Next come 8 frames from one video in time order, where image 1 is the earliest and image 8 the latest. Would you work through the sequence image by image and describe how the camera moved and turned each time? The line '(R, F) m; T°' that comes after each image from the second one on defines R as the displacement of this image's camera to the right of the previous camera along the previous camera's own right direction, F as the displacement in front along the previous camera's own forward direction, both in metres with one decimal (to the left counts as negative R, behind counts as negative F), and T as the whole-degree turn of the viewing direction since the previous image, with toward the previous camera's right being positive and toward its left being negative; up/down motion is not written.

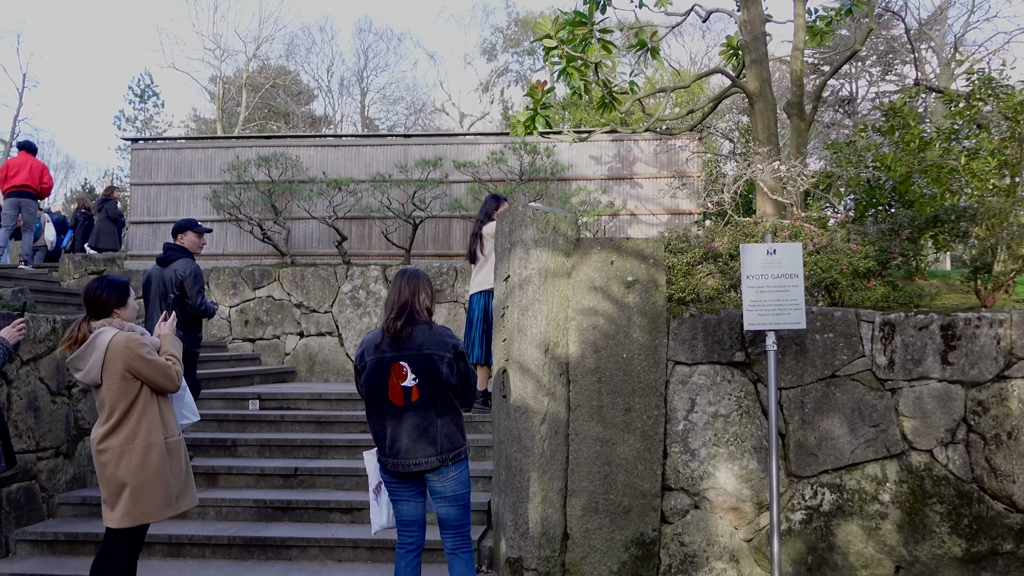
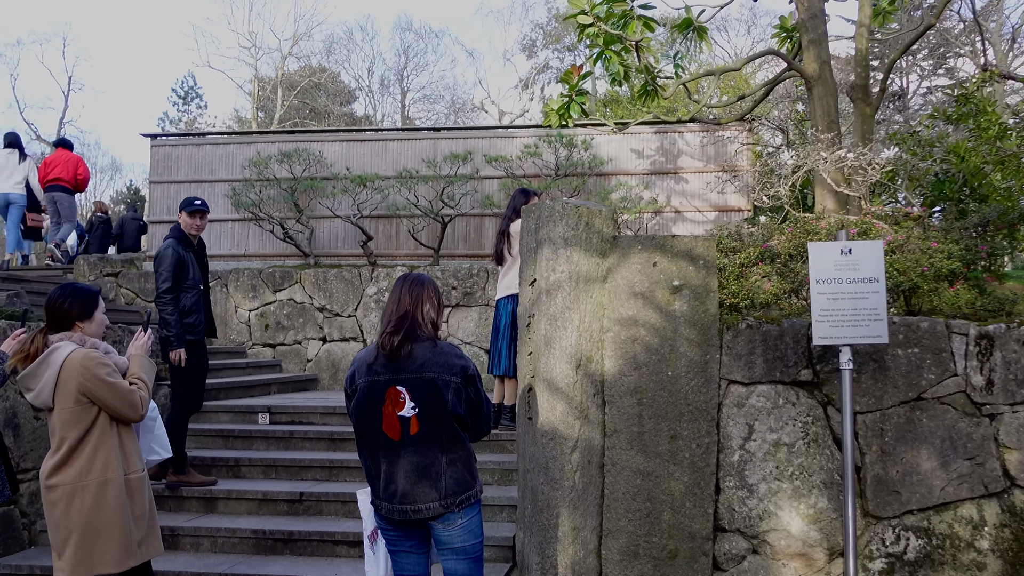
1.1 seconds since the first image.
(+0.1, +0.7) m; -3°
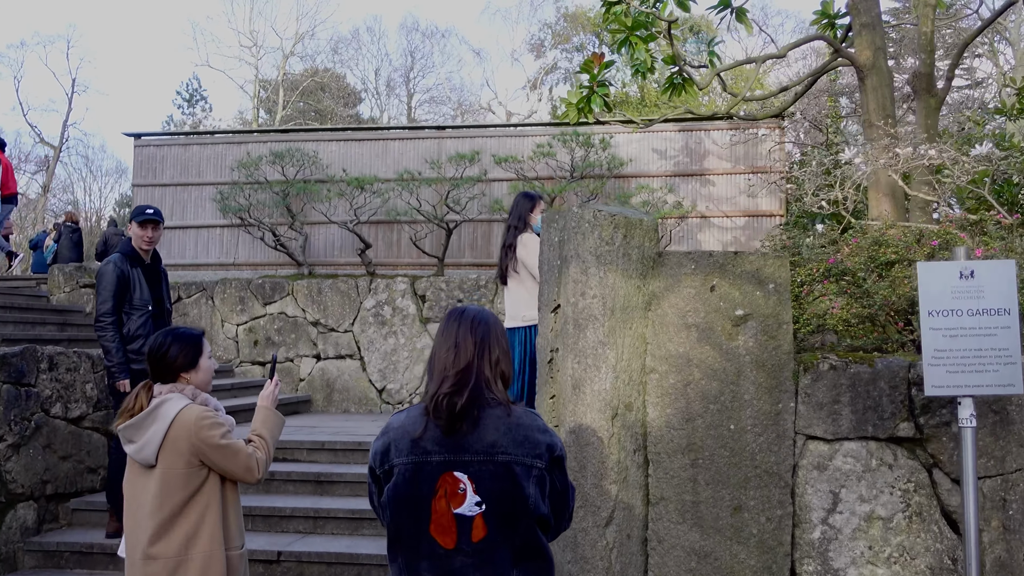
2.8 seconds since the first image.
(0.0, +0.9) m; 0°
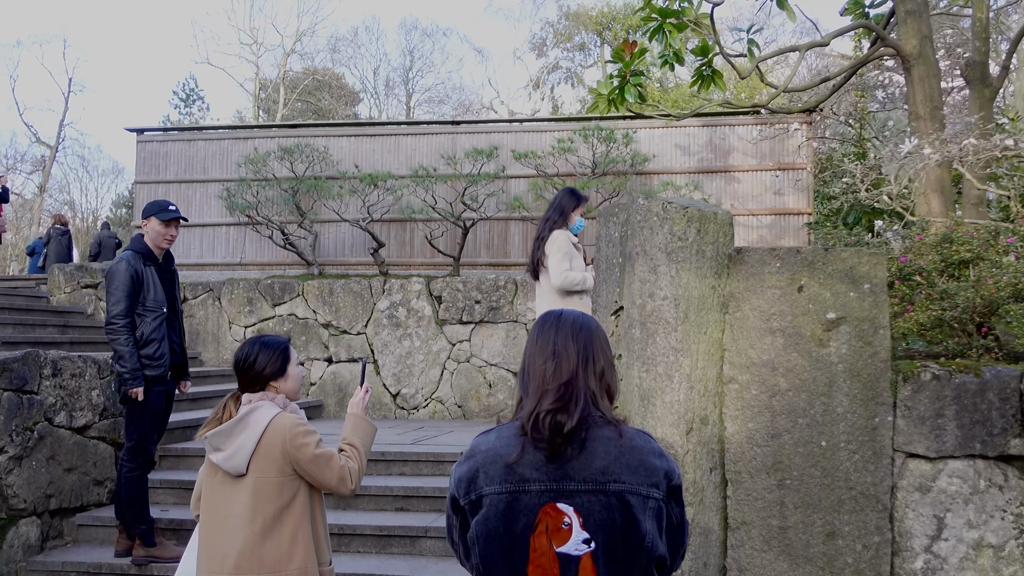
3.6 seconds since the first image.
(-0.2, +0.3) m; 0°
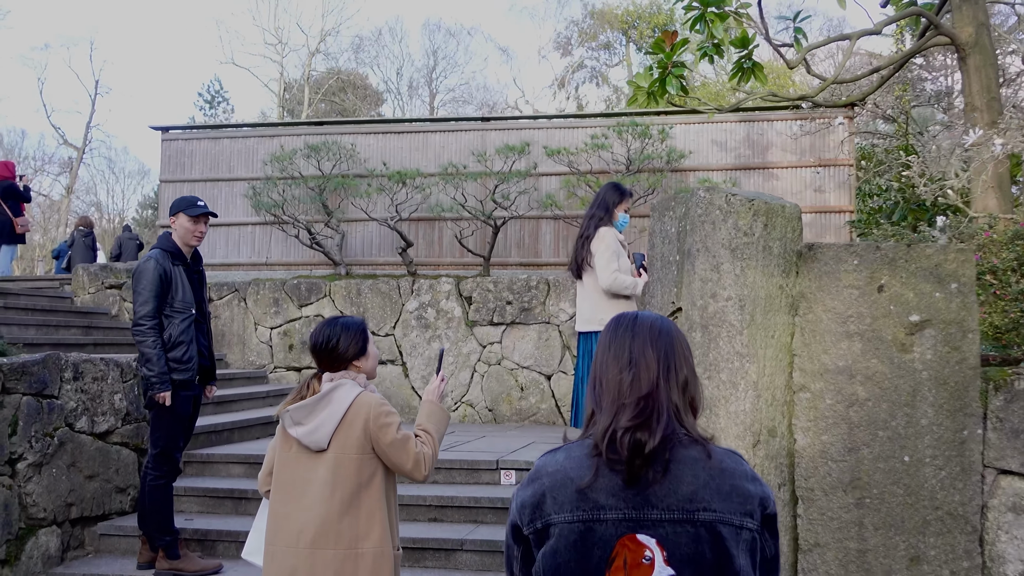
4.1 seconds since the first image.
(-0.1, +0.2) m; -1°
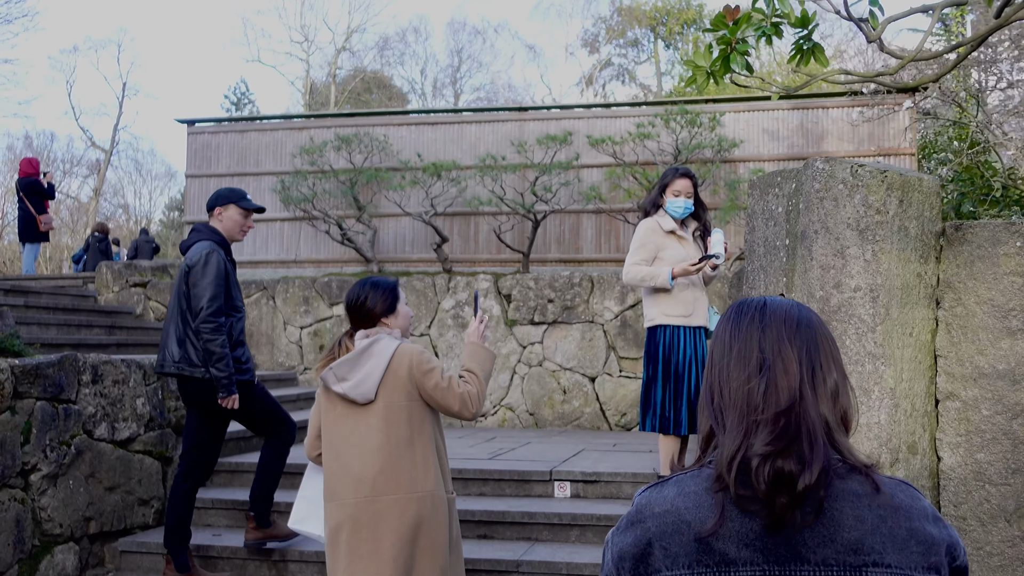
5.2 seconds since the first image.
(-0.2, +0.4) m; -1°
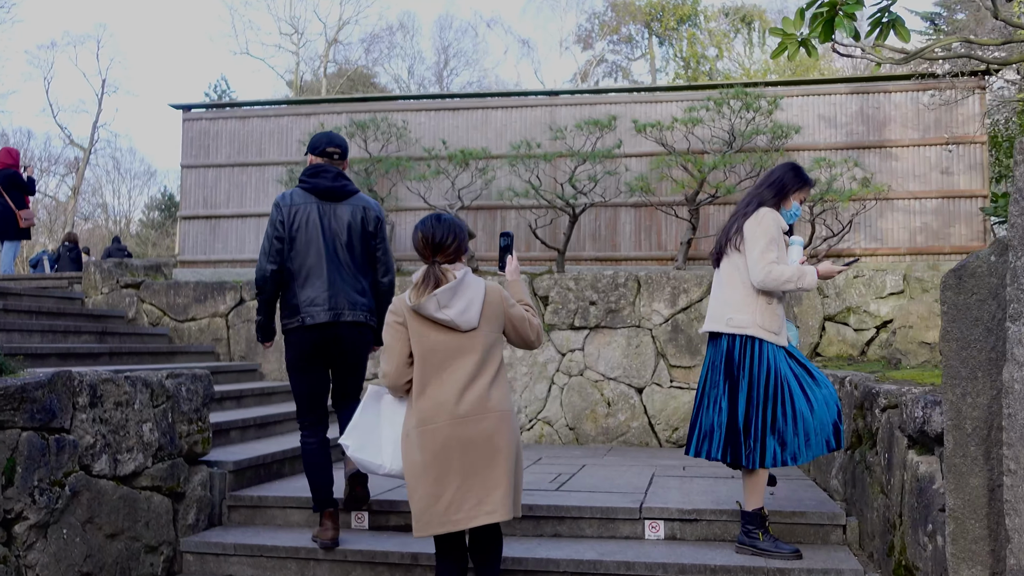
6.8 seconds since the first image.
(-0.4, +0.8) m; +1°
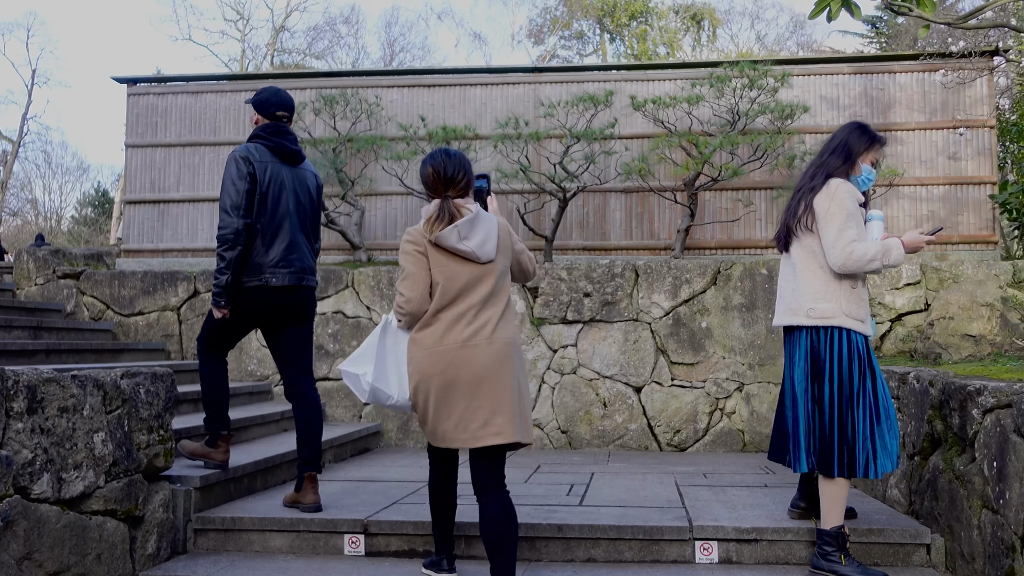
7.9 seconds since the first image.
(-0.3, +0.6) m; +4°
